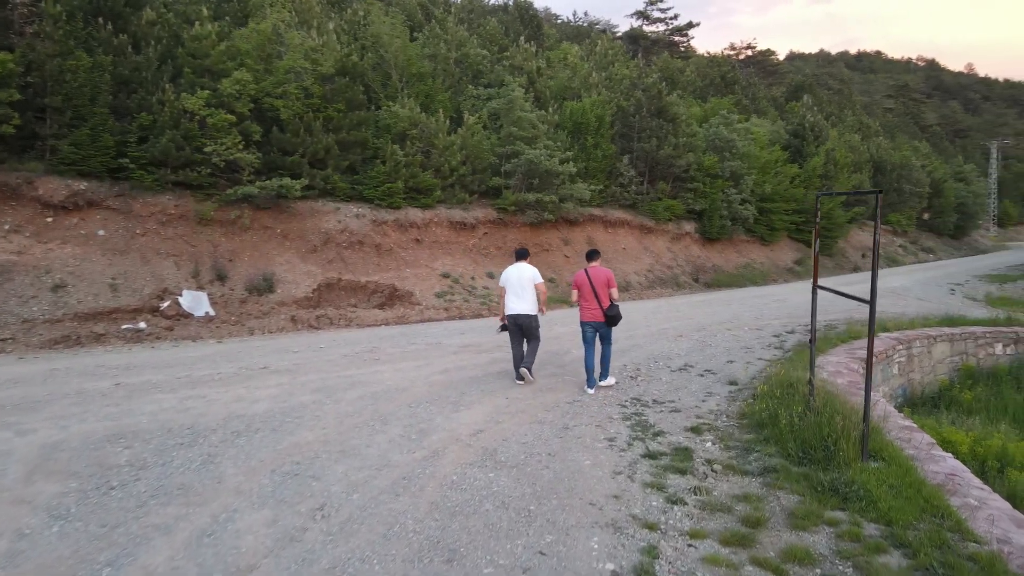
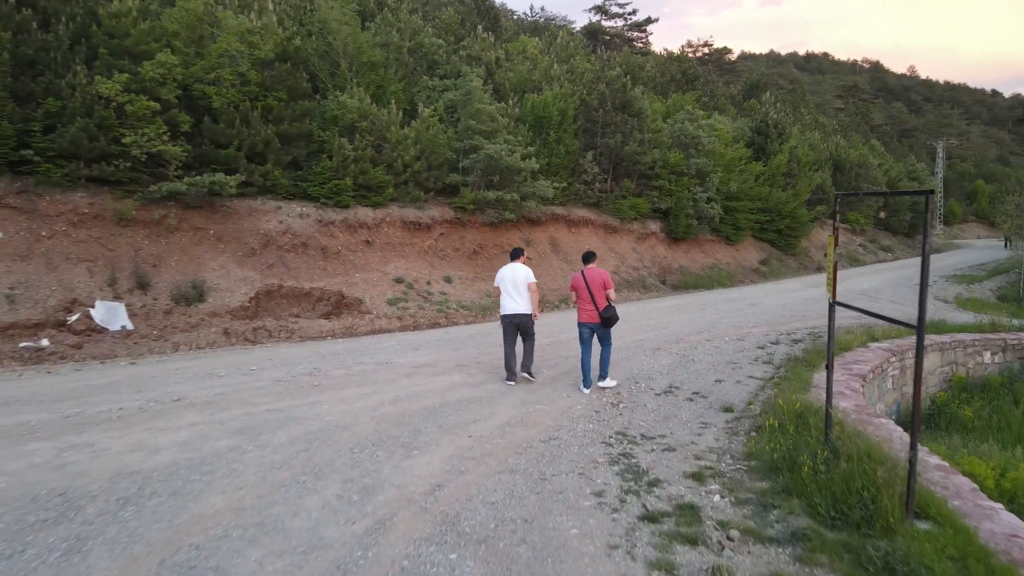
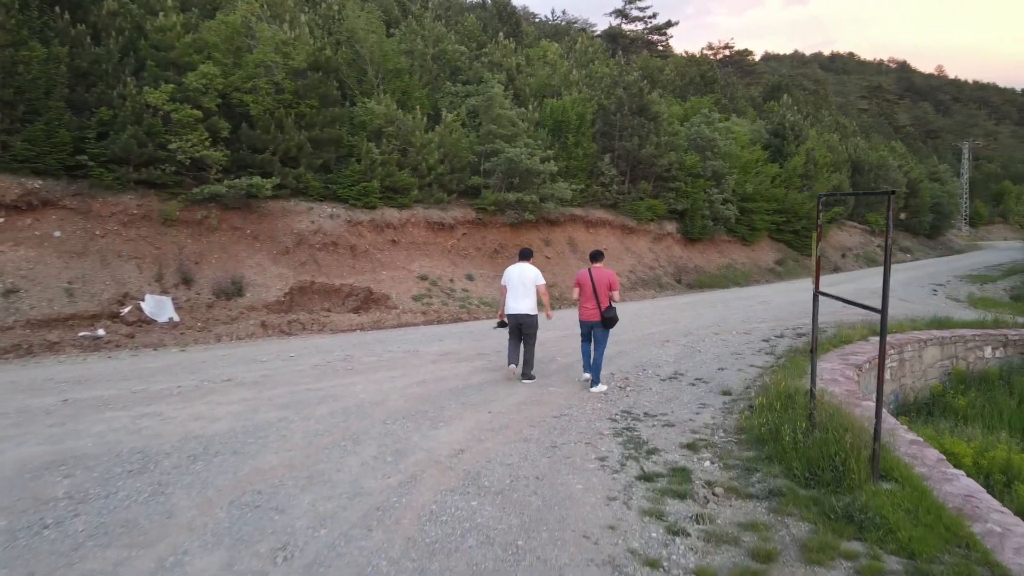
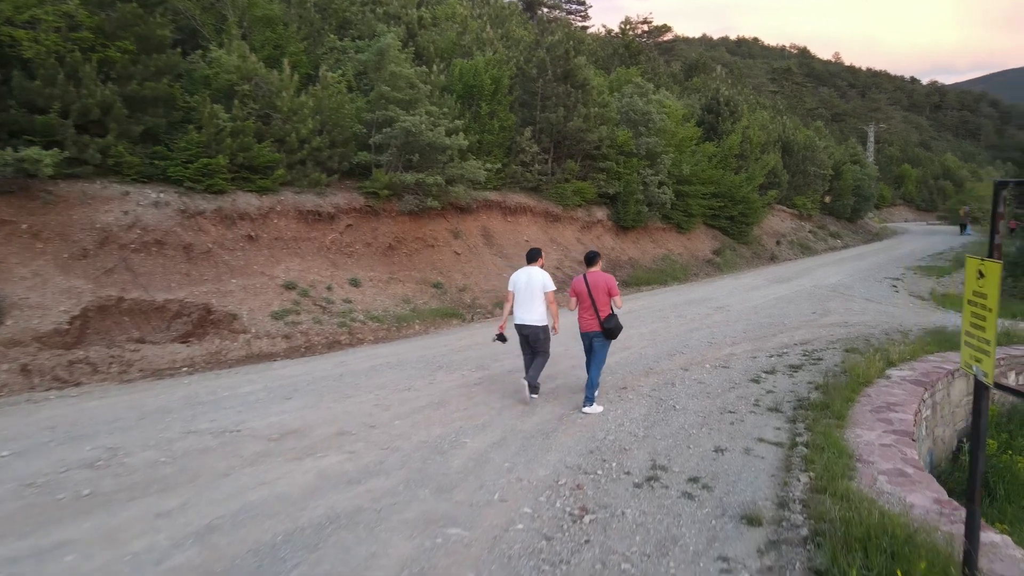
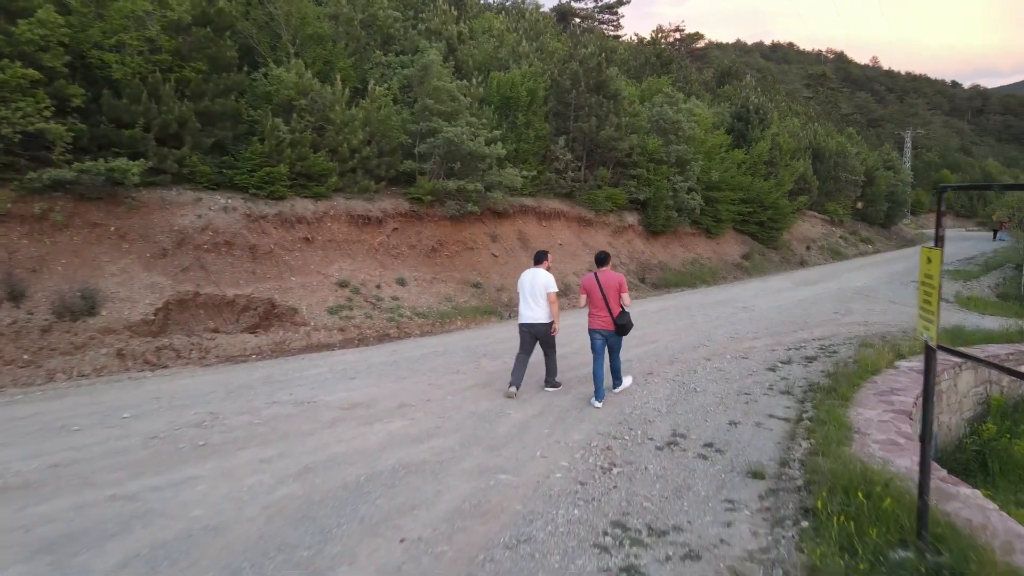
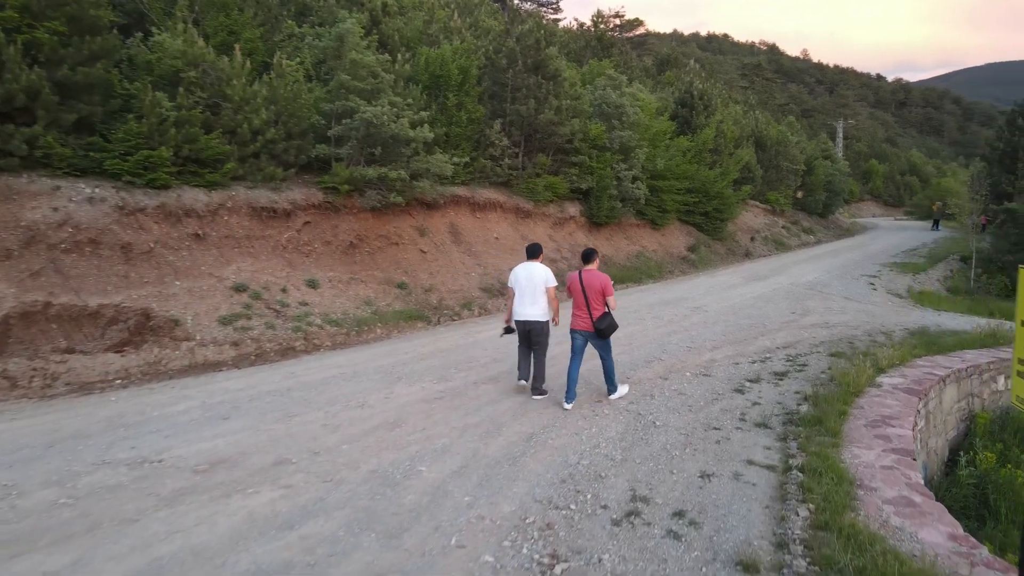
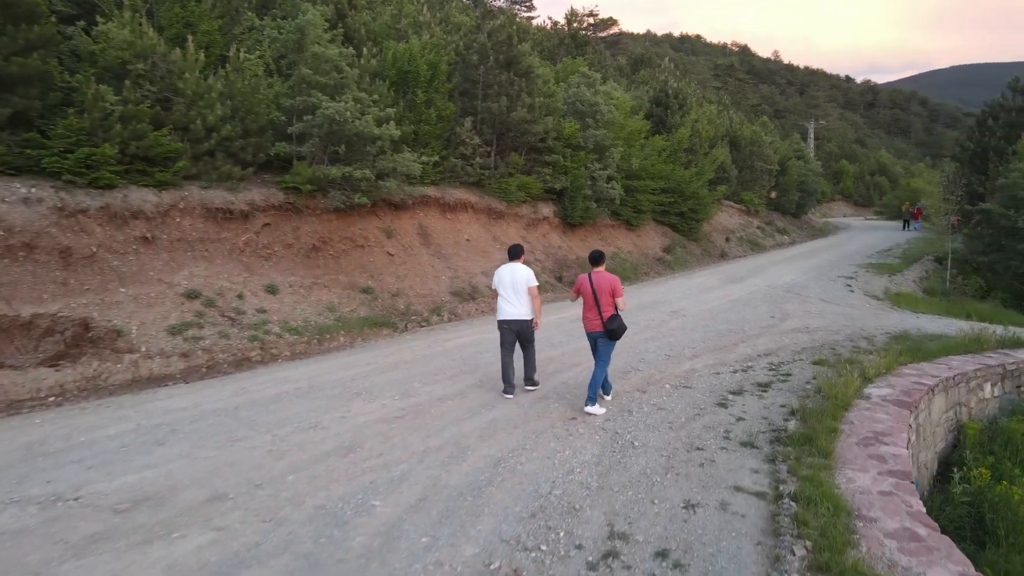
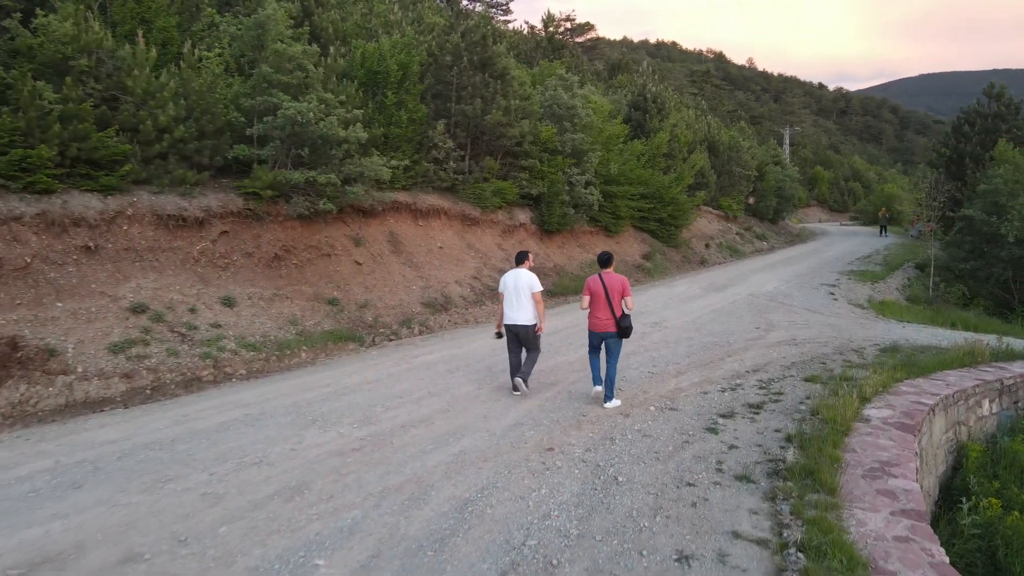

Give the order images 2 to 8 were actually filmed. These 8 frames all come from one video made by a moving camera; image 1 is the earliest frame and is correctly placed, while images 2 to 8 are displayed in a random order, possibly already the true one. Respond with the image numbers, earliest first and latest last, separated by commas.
3, 2, 5, 4, 6, 7, 8
